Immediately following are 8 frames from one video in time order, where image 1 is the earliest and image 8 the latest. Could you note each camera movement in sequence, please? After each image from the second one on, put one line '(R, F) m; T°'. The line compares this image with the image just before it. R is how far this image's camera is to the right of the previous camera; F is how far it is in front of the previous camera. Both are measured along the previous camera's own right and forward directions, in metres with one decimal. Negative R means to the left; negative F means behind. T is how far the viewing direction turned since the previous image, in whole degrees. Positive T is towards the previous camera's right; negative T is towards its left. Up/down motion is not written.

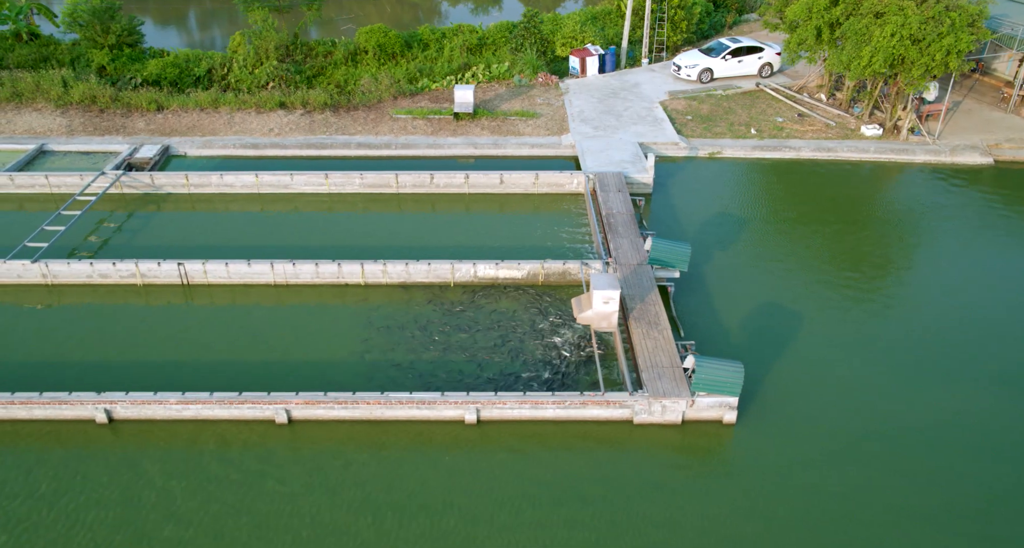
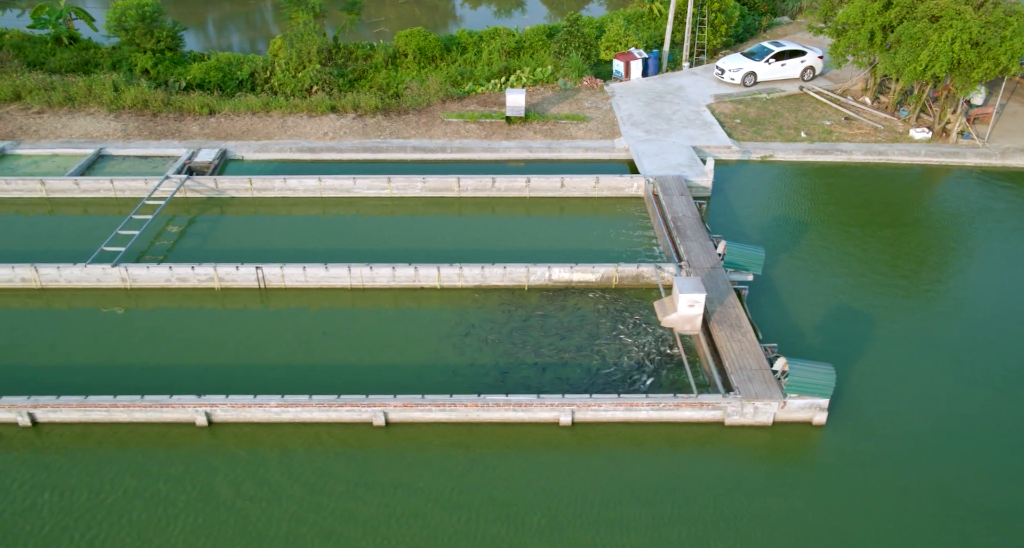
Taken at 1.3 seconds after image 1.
(-1.3, -0.2) m; 0°
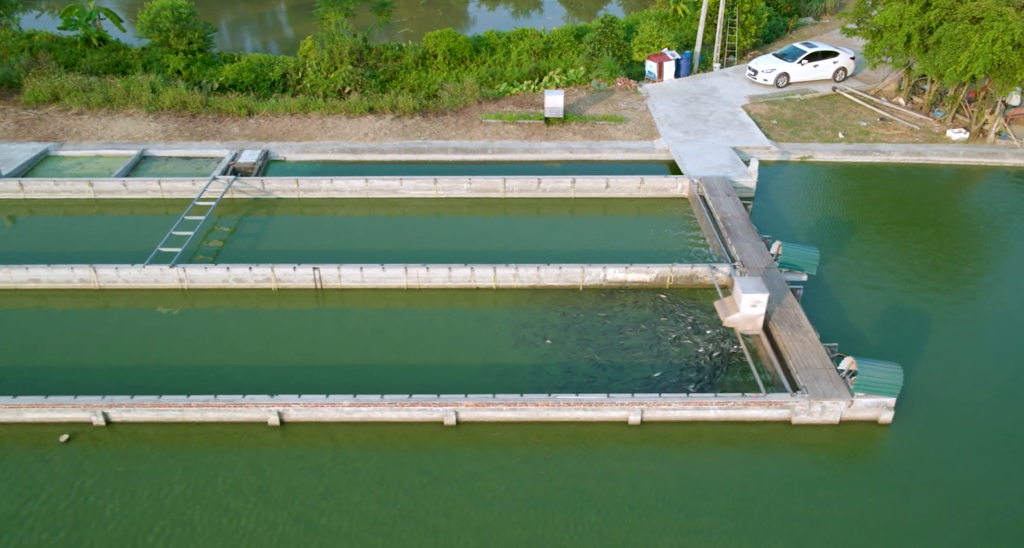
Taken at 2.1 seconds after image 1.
(-1.0, -0.1) m; 0°
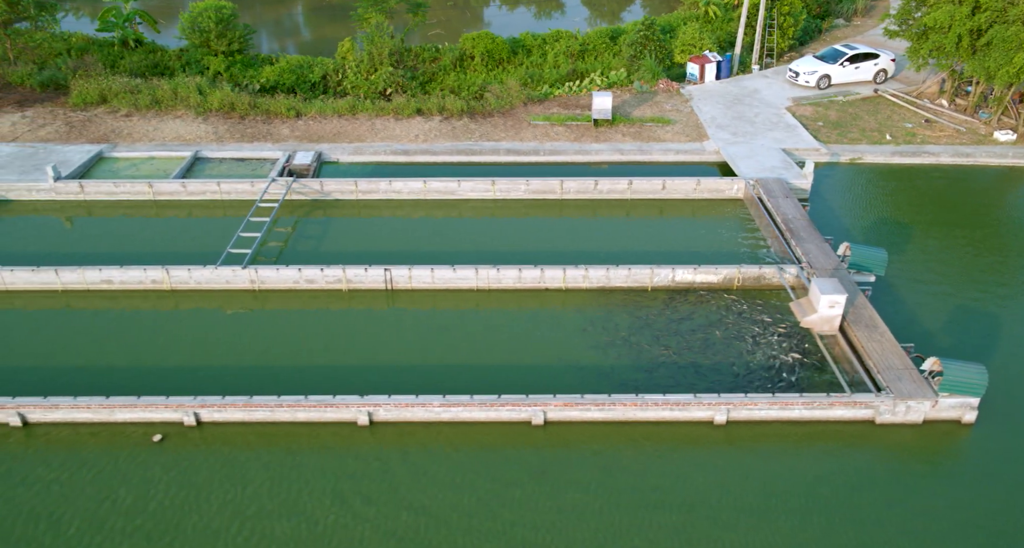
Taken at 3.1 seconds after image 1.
(-1.2, -0.1) m; 0°
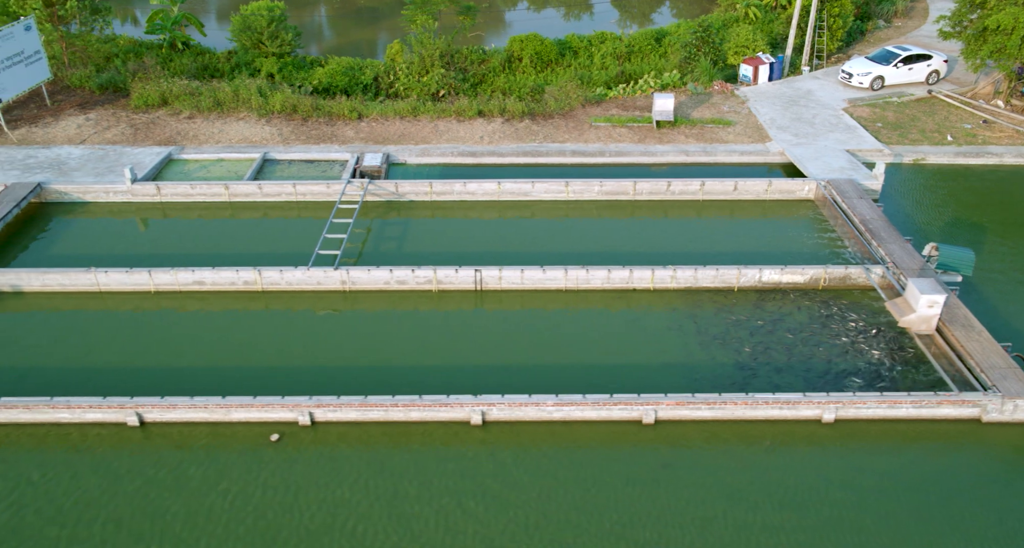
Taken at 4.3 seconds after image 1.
(-1.6, -0.1) m; 0°
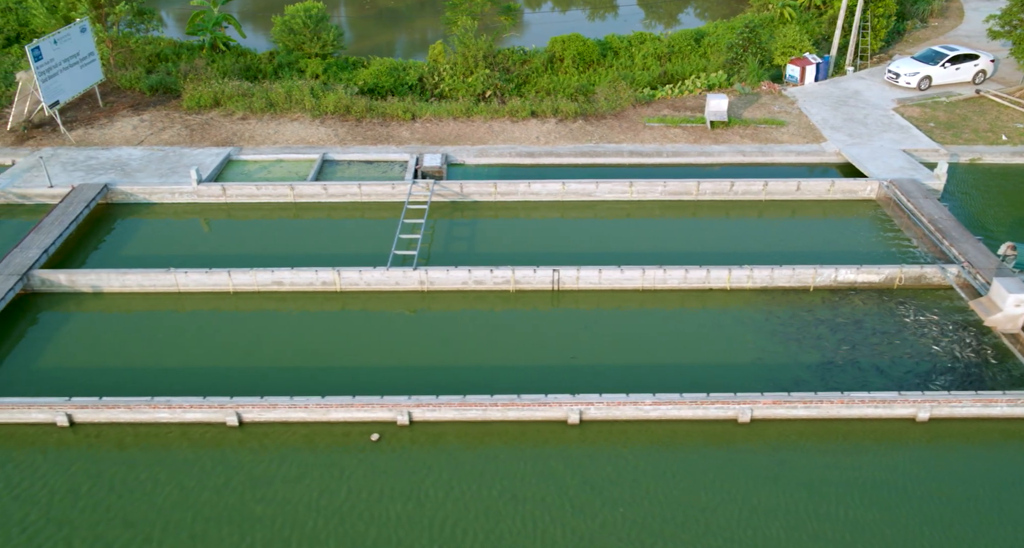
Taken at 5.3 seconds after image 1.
(-1.4, -0.1) m; 0°
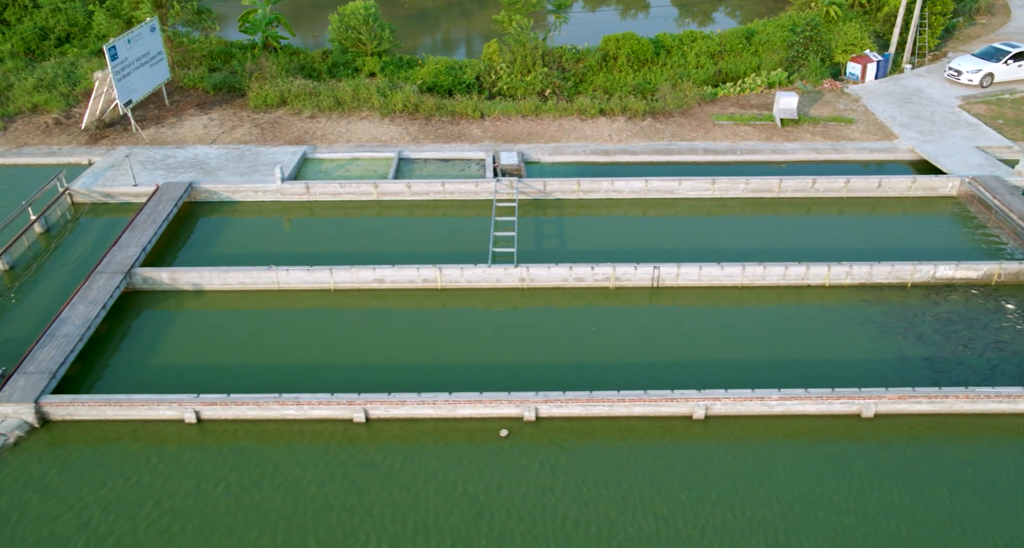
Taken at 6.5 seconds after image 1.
(-1.8, 0.0) m; 0°
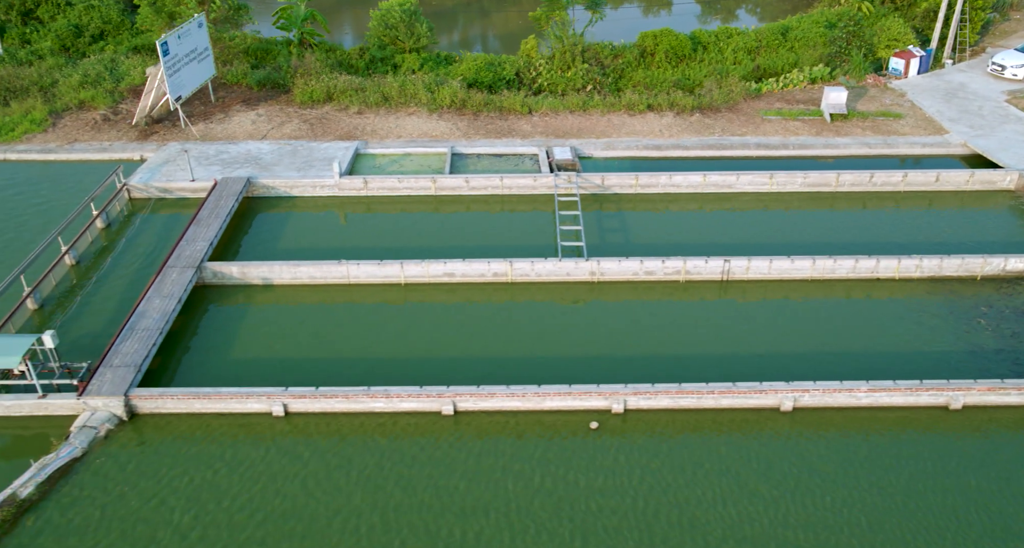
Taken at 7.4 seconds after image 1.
(-1.2, 0.0) m; 0°
